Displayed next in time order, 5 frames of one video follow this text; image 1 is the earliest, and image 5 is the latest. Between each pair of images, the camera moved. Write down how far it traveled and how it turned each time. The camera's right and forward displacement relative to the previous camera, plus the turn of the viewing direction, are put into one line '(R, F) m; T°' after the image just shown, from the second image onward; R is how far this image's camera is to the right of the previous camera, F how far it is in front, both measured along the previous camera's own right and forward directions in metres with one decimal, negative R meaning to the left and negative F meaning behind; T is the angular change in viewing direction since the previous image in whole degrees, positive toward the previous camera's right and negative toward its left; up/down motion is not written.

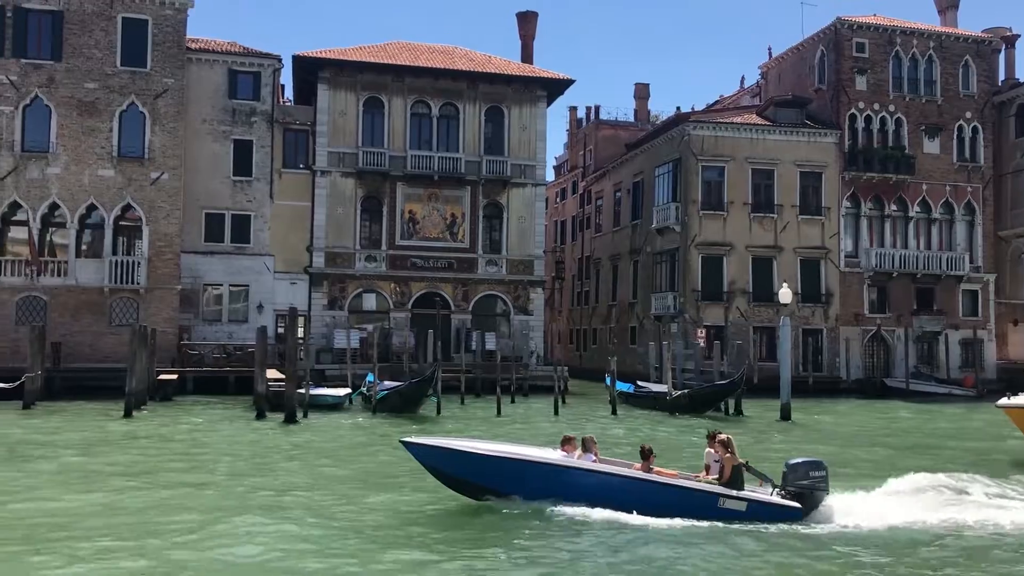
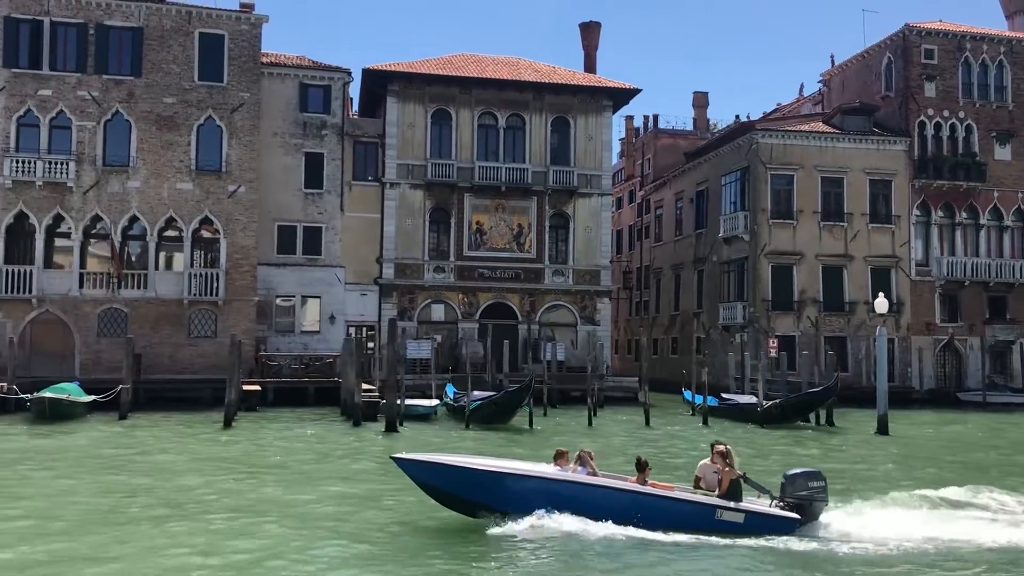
(-1.4, 0.0) m; -2°
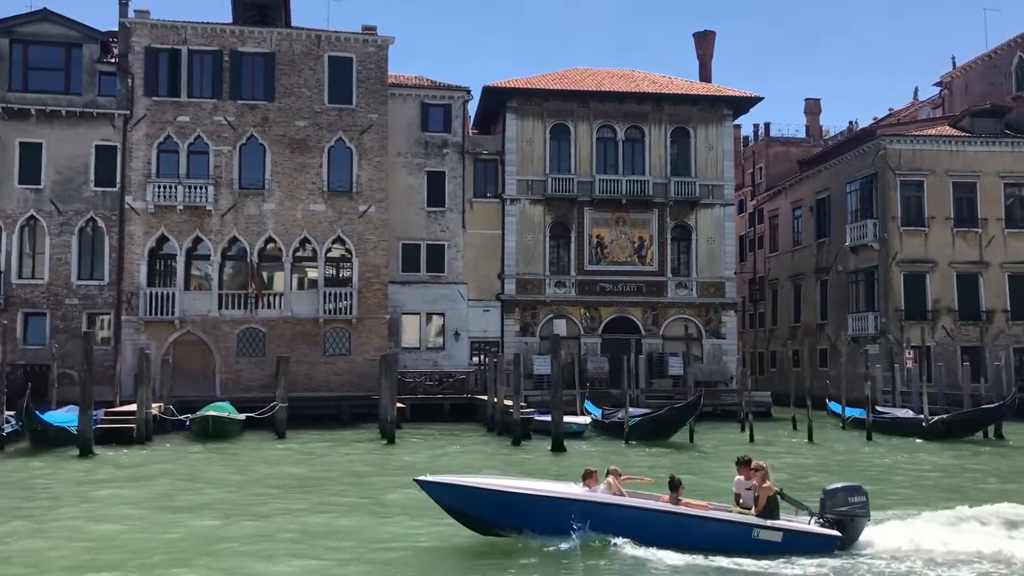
(-1.9, +0.1) m; -4°
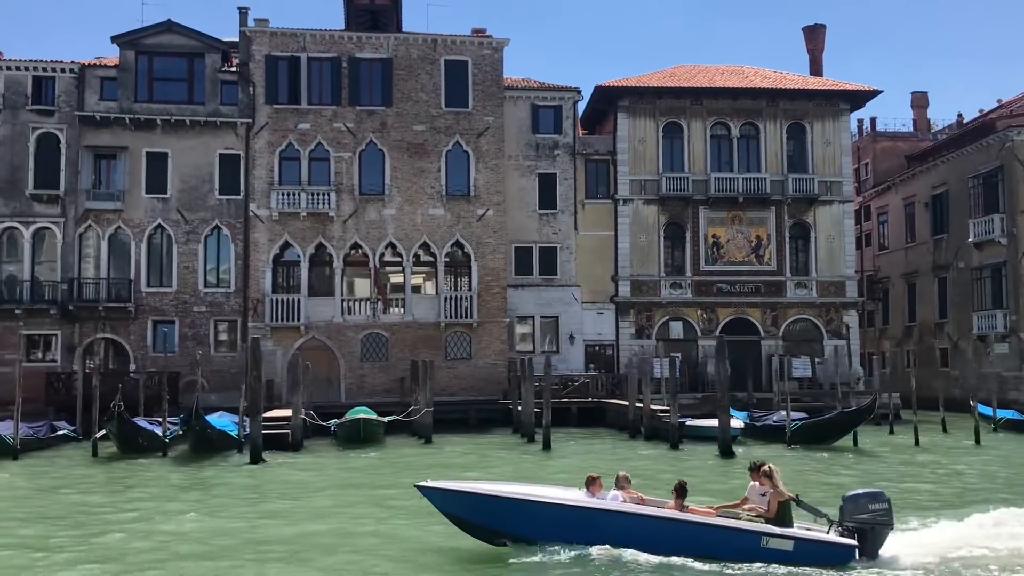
(-2.2, +0.3) m; -3°
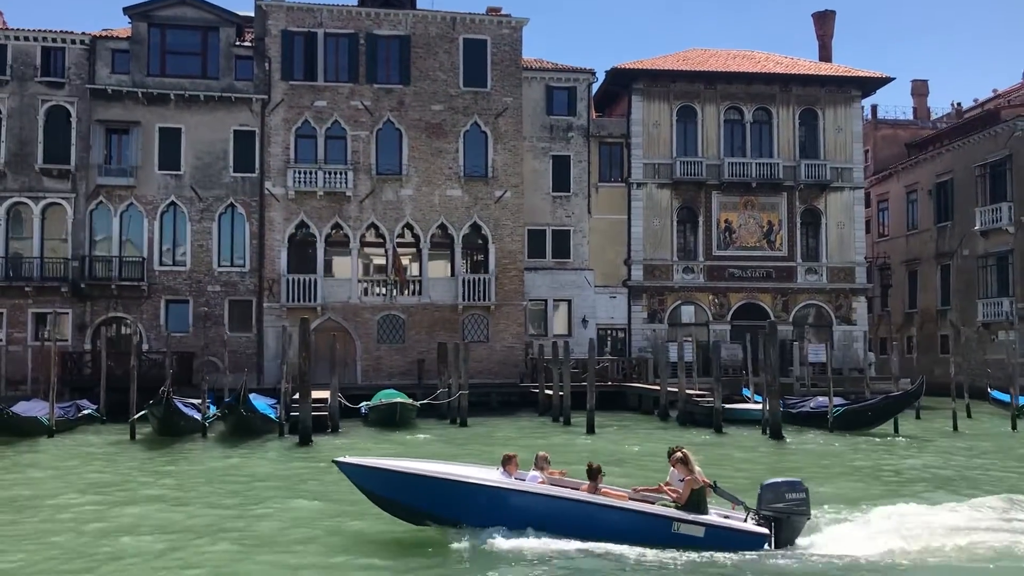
(-1.8, +0.2) m; +2°
